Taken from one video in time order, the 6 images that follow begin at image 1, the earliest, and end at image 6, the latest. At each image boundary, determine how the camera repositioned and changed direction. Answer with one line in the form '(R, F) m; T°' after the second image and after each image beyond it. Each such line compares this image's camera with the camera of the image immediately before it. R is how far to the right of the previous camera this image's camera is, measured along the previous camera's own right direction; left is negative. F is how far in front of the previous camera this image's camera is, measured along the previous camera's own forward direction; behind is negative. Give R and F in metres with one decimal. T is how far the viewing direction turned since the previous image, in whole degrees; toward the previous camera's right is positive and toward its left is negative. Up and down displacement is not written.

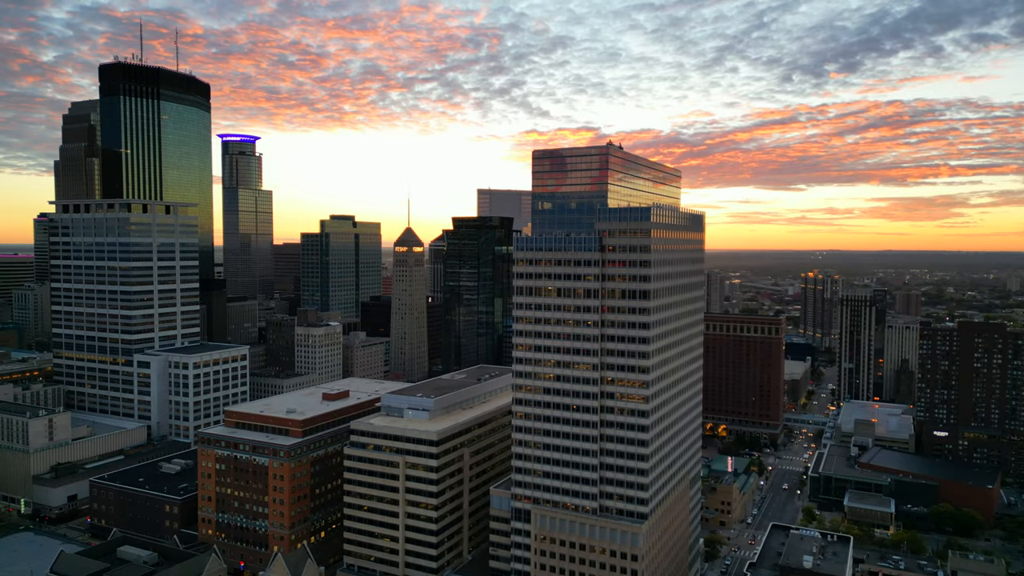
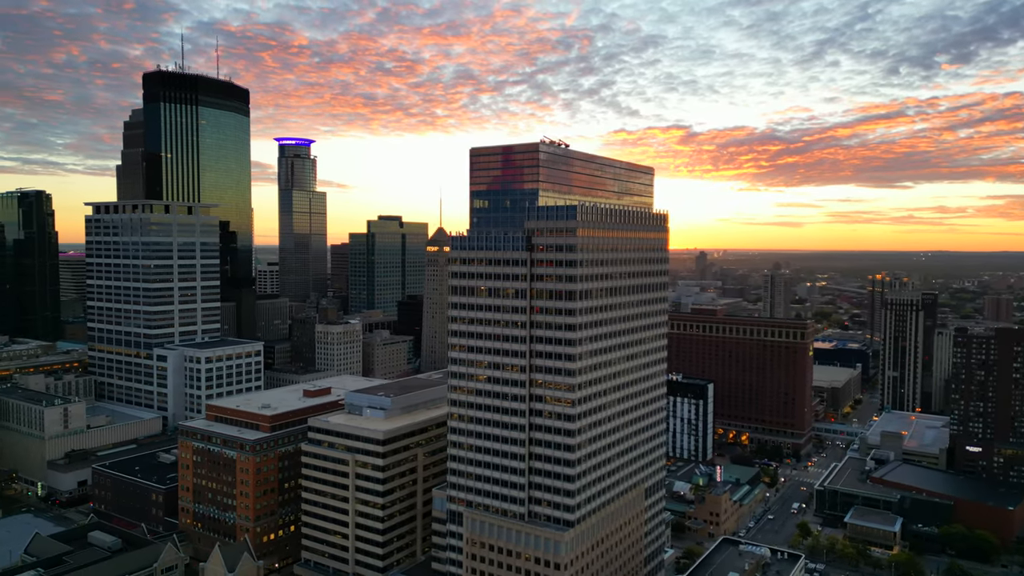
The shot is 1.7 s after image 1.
(+23.6, +3.5) m; -6°
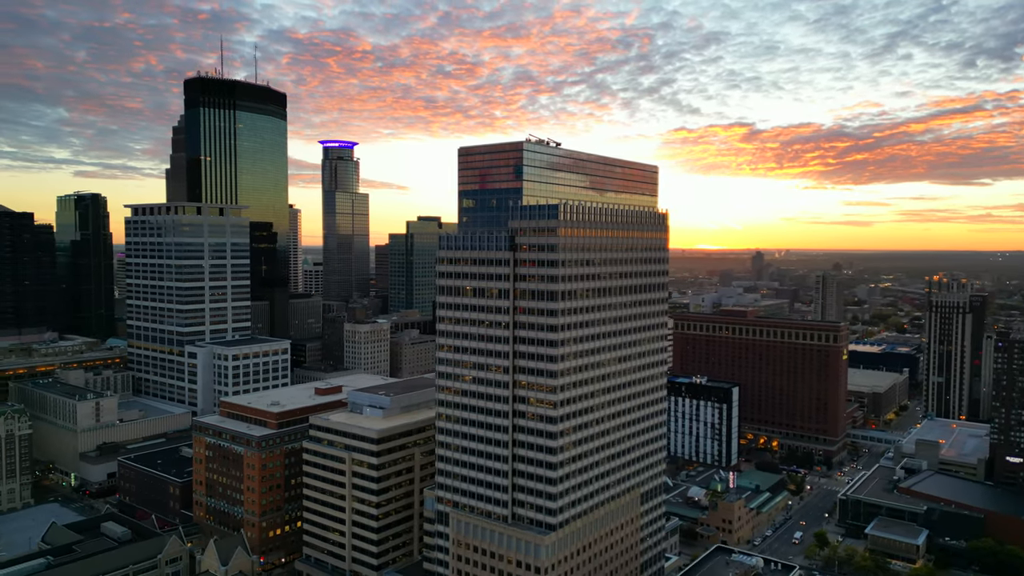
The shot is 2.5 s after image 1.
(+10.9, +1.4) m; -4°
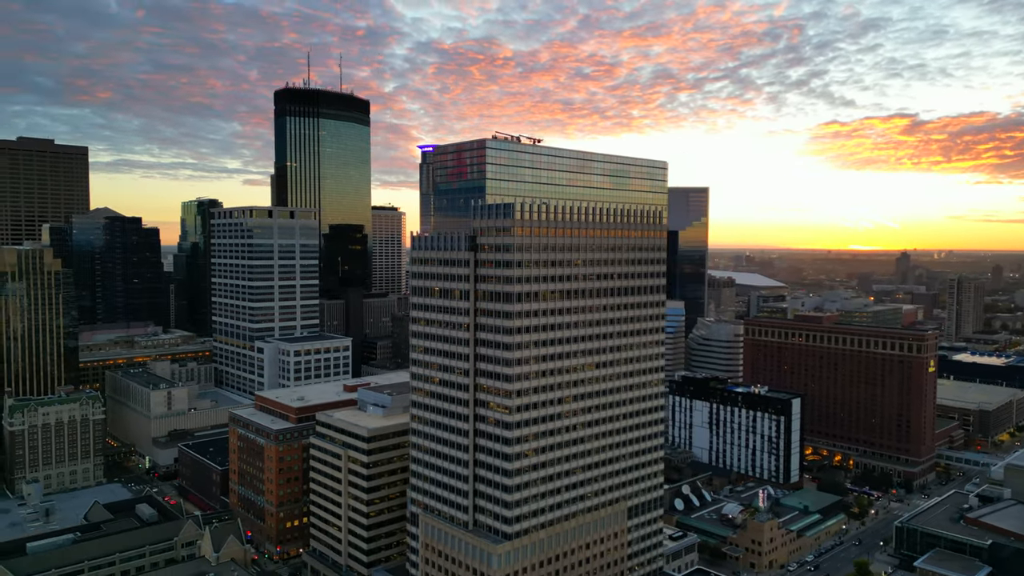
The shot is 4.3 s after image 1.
(+24.5, +5.0) m; -10°
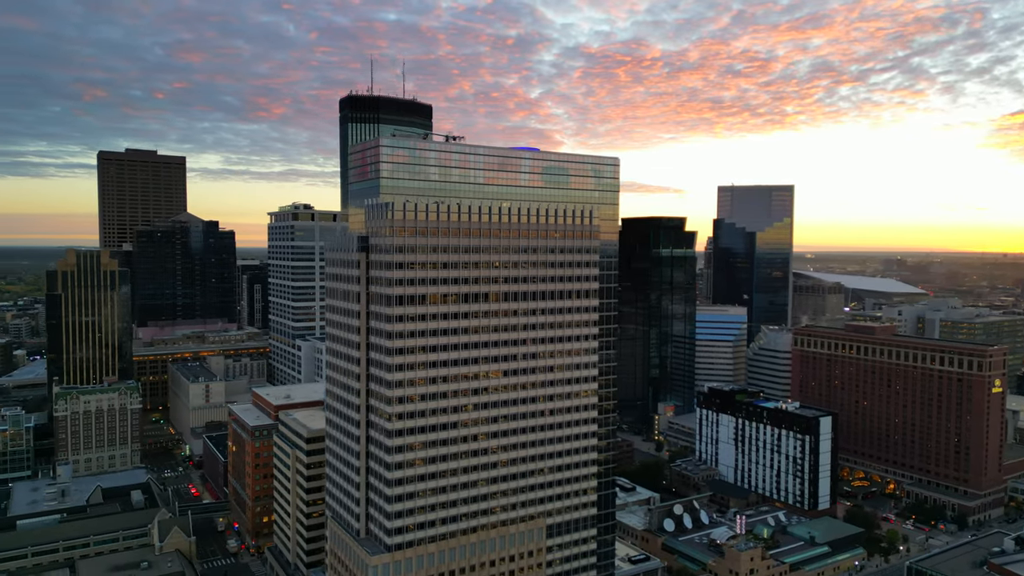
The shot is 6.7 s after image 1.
(+33.9, +8.0) m; -10°
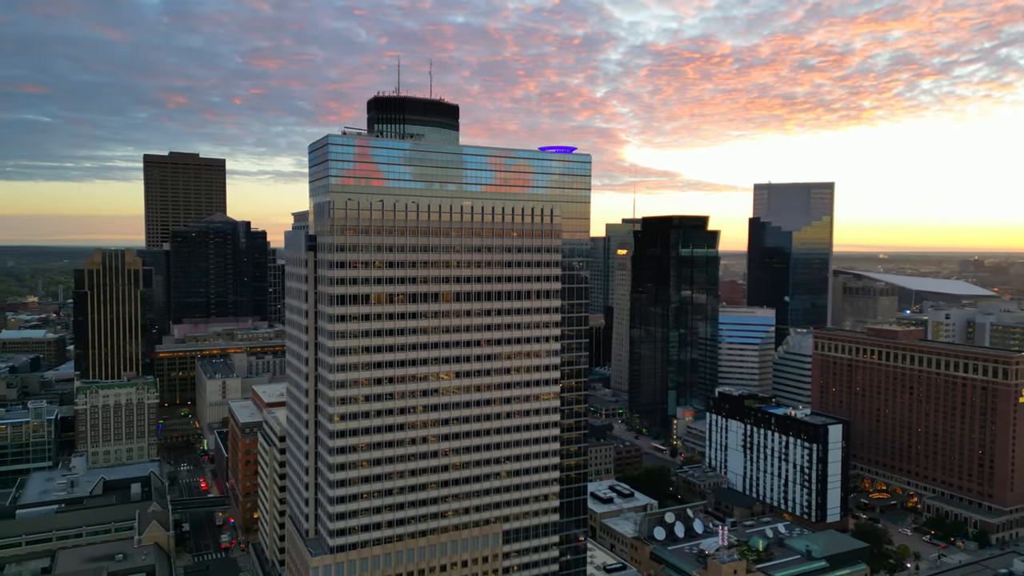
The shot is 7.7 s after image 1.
(+15.6, +2.9) m; -5°
